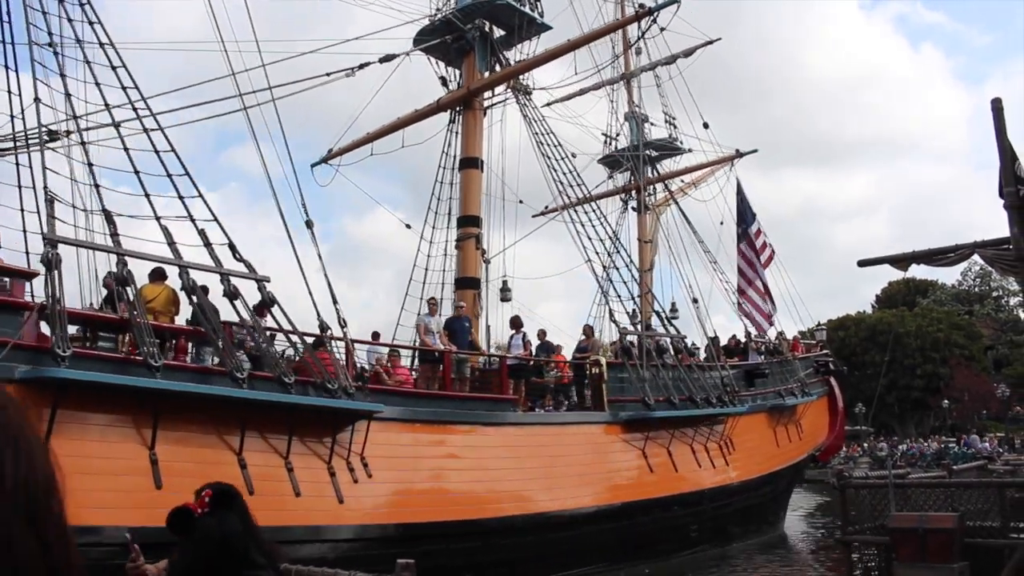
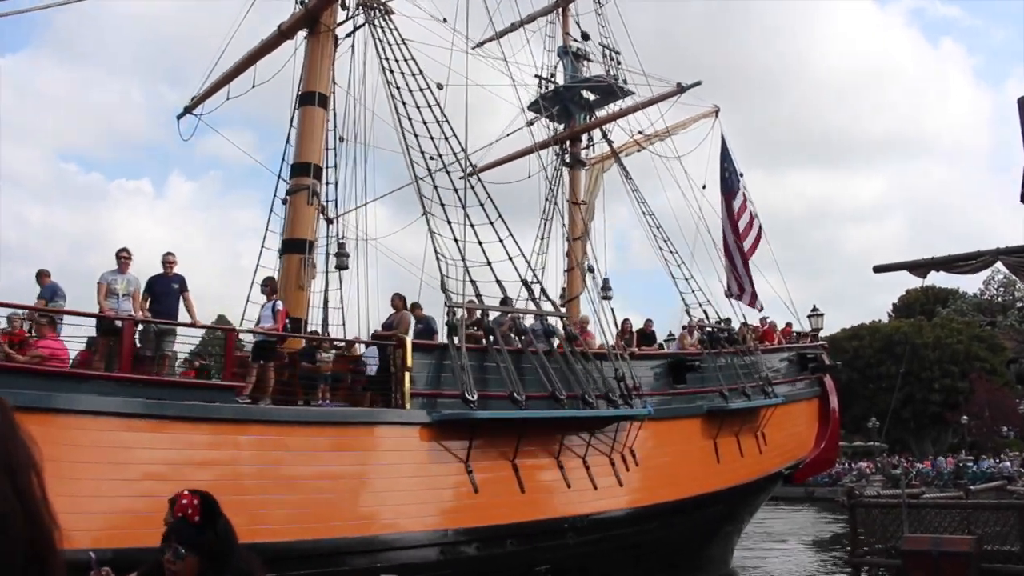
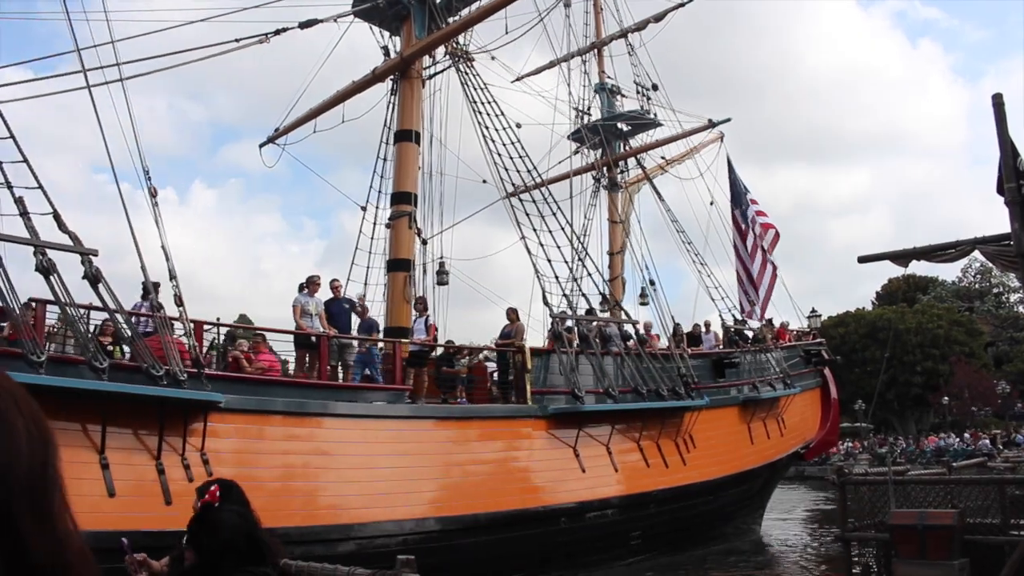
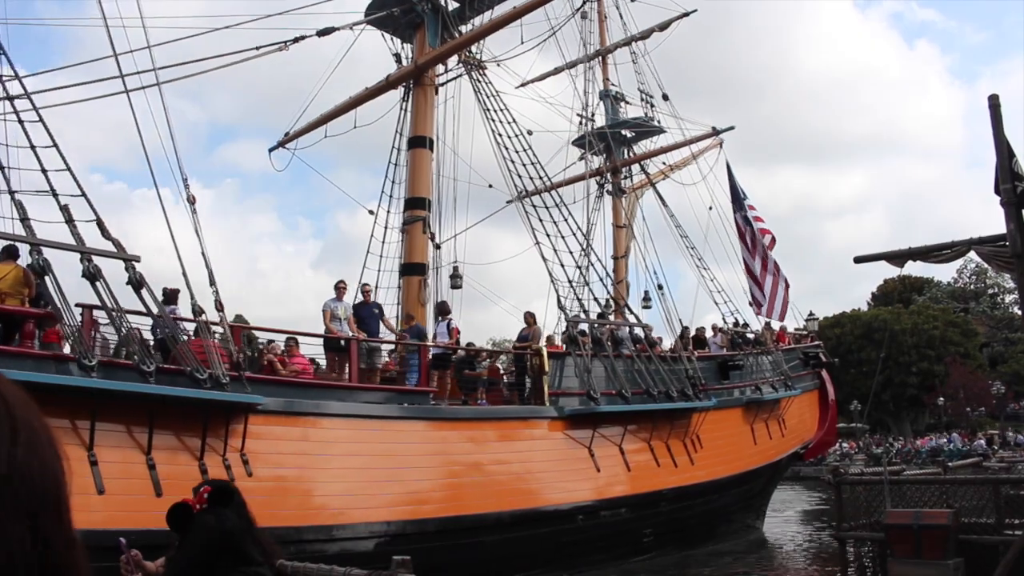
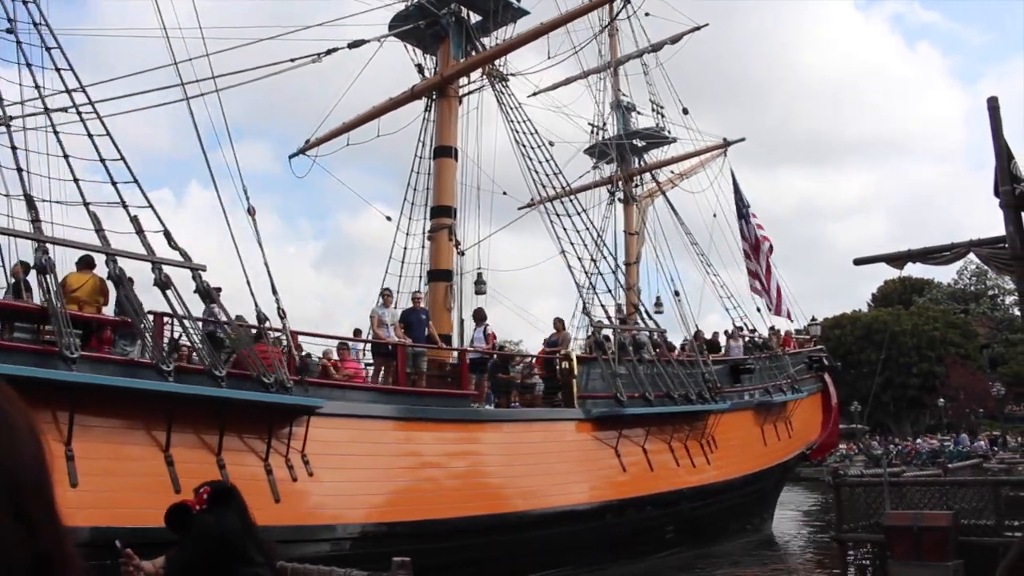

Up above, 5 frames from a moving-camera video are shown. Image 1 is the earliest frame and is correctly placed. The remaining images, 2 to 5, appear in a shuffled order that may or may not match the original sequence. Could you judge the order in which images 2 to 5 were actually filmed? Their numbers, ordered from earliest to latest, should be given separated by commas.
5, 4, 3, 2
